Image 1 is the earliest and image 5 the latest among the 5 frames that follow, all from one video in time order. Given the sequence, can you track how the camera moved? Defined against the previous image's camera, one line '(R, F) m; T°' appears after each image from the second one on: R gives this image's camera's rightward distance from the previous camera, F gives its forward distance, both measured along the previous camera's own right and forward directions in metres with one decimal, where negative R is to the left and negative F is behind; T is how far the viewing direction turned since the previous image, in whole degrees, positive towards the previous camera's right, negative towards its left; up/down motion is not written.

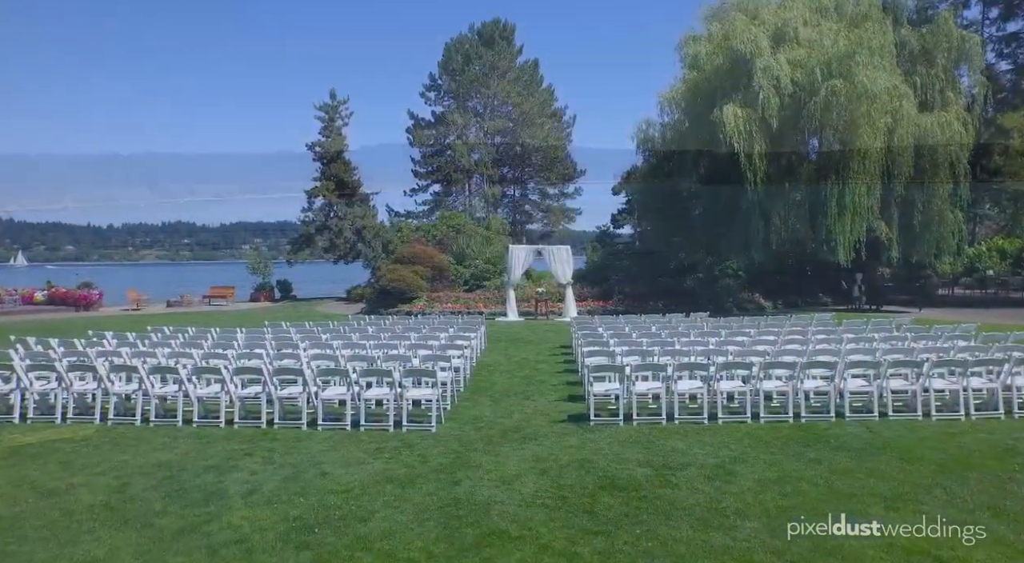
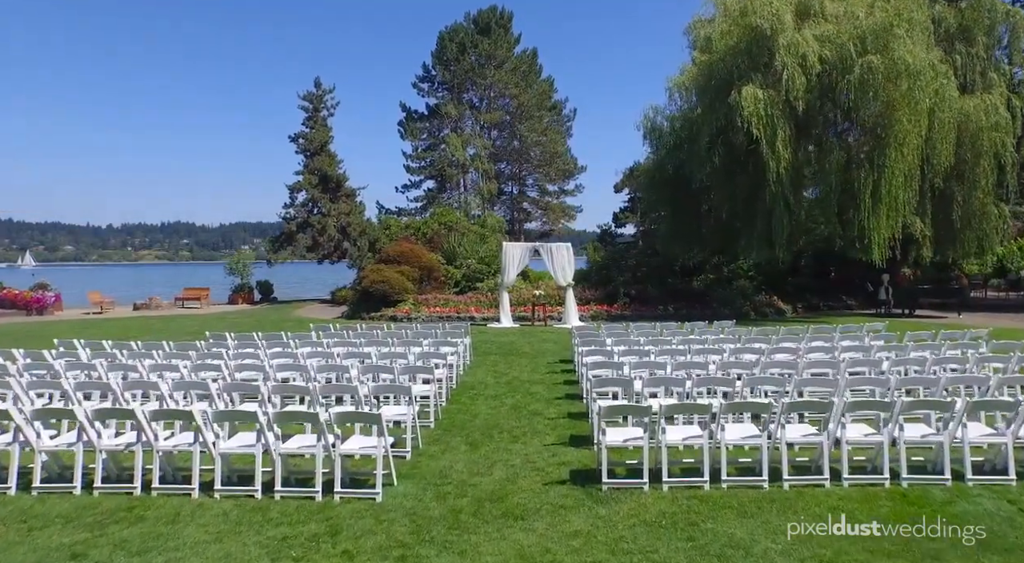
(+0.2, +2.5) m; 0°
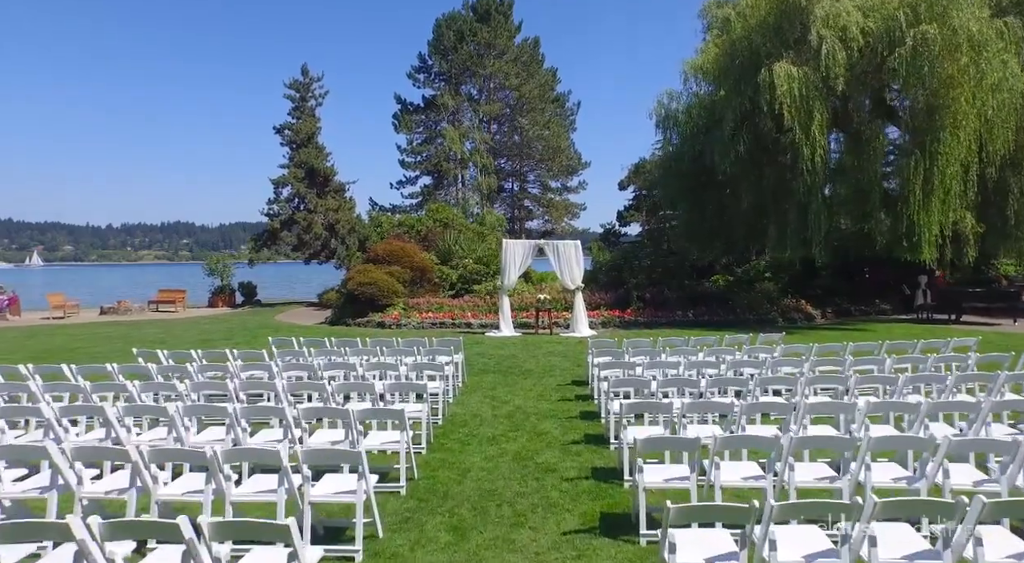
(0.0, +2.5) m; 0°
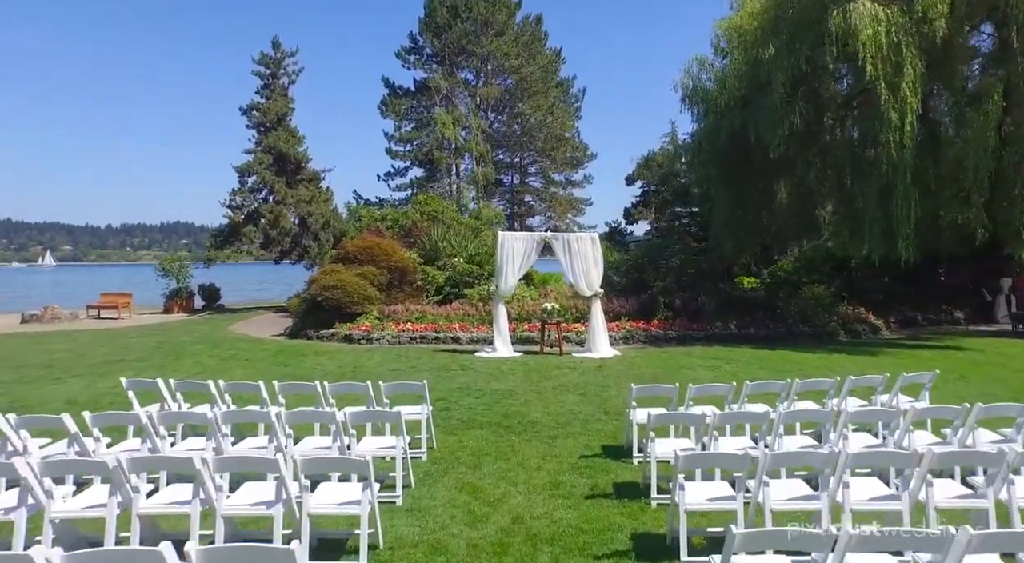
(0.0, +4.2) m; 0°
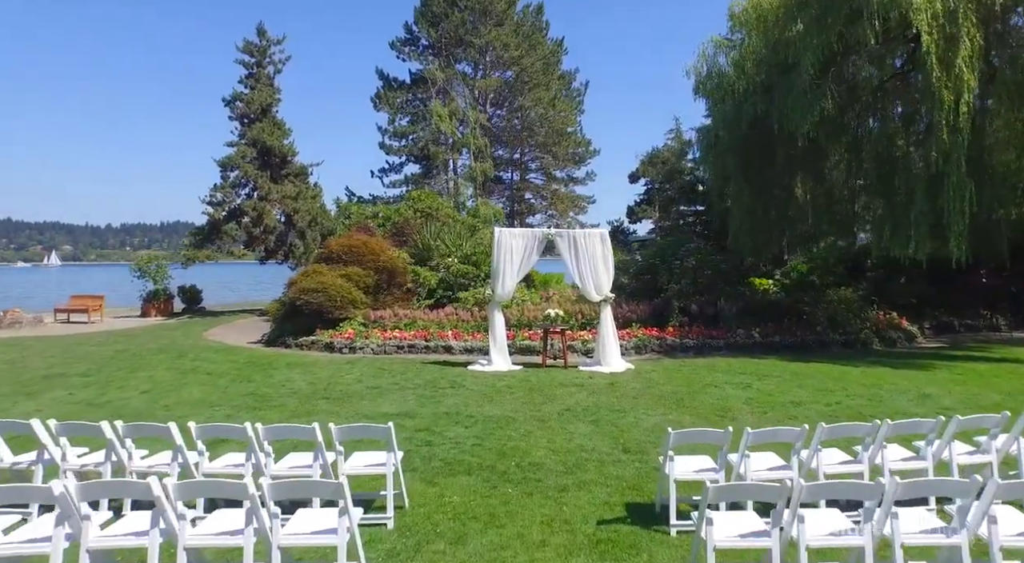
(0.0, +1.7) m; 0°
